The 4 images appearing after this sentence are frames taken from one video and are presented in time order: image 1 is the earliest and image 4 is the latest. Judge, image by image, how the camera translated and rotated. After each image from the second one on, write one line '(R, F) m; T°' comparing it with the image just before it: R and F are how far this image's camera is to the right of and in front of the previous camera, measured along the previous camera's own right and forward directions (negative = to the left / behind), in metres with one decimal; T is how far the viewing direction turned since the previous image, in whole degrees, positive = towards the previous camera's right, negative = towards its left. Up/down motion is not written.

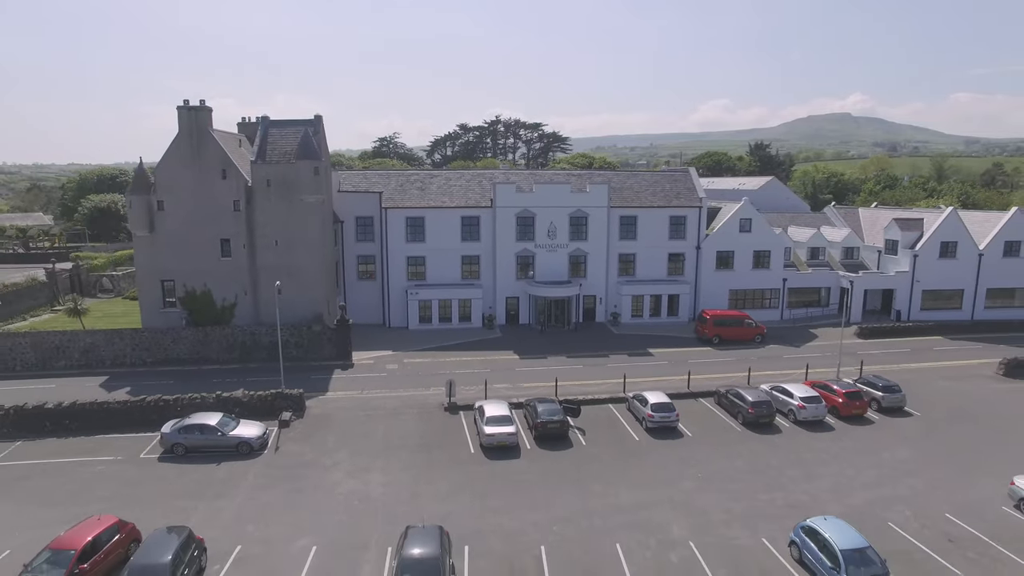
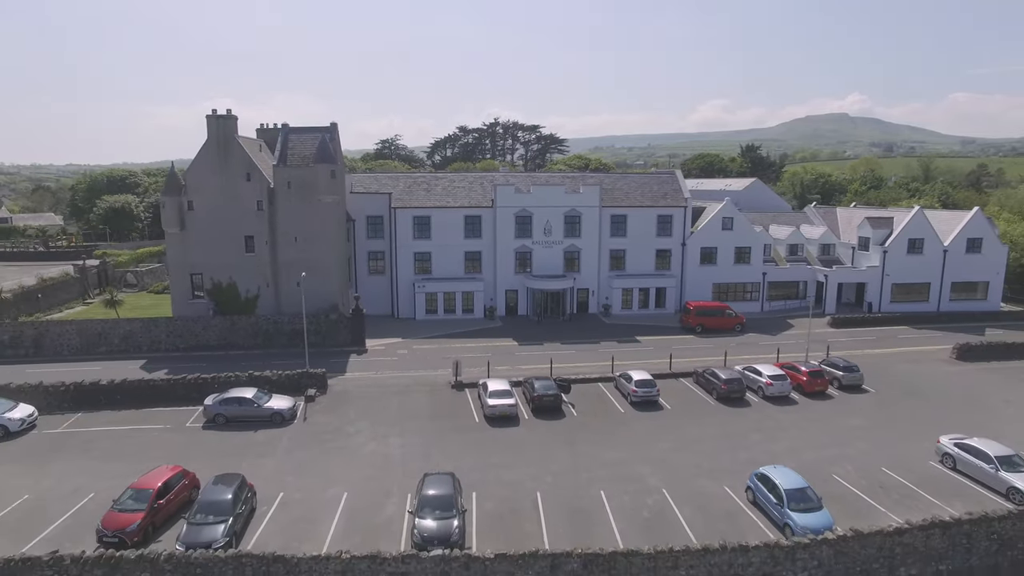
(0.0, -1.2) m; 0°
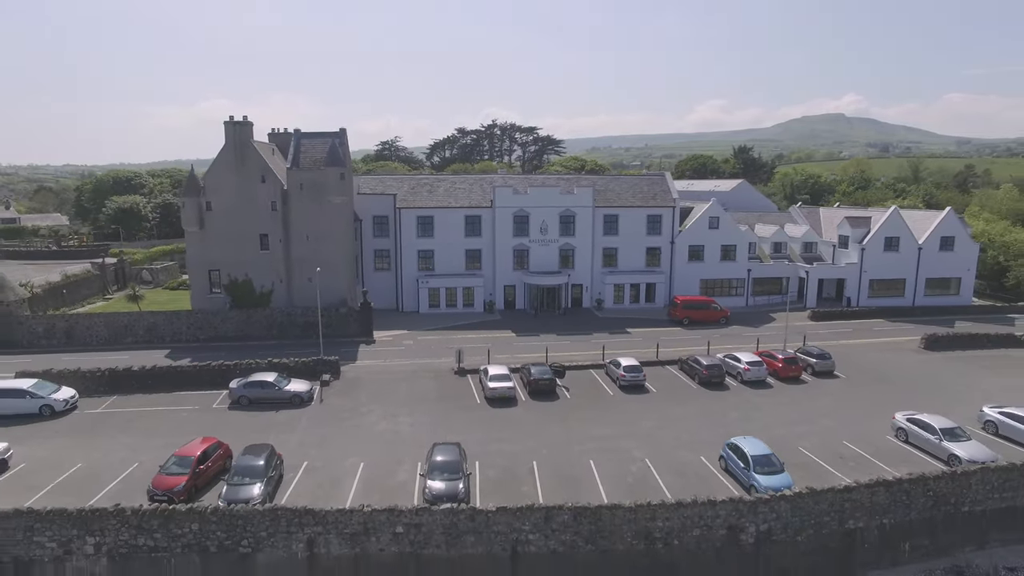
(0.0, -0.9) m; 0°
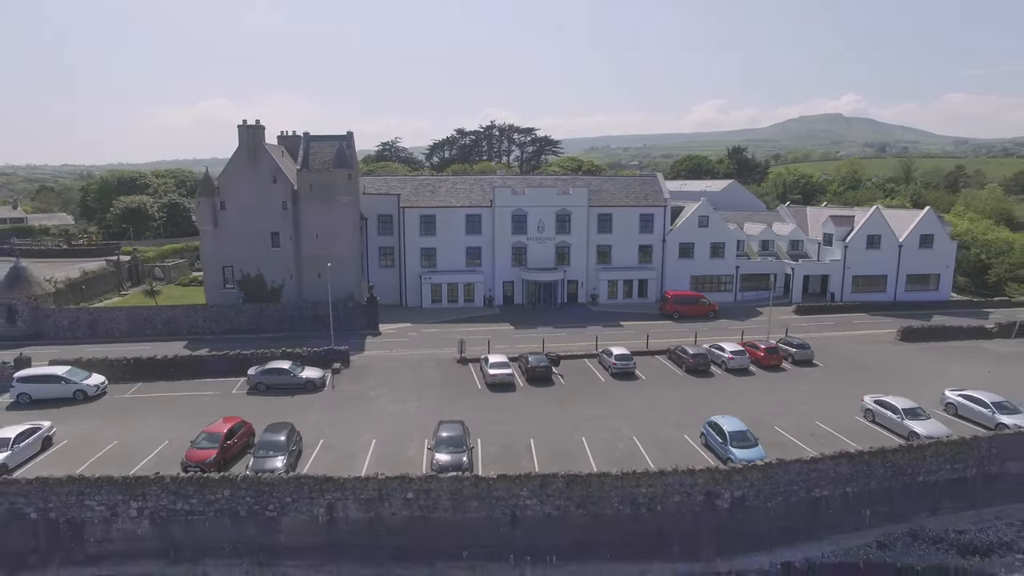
(0.0, -0.8) m; 0°
